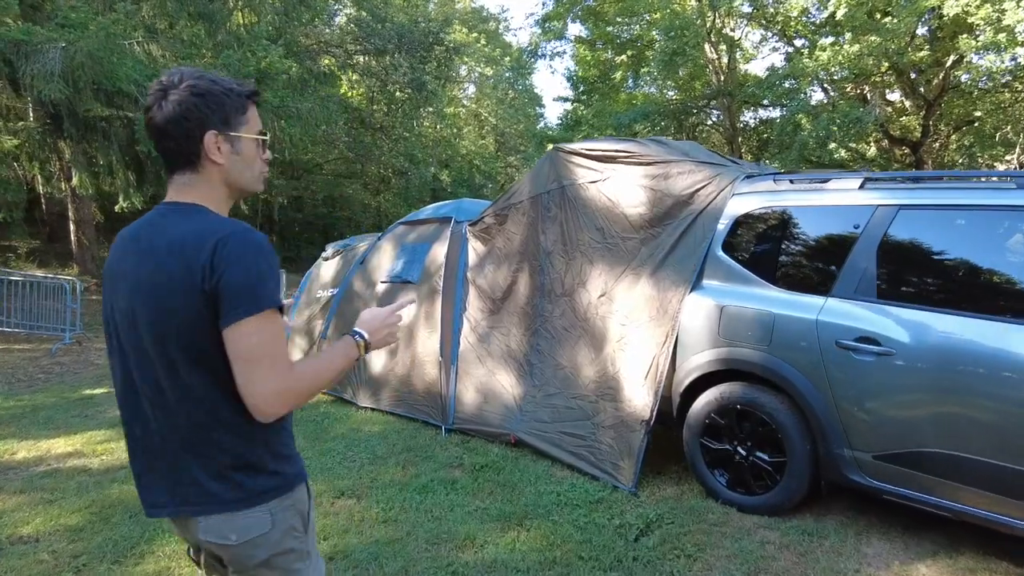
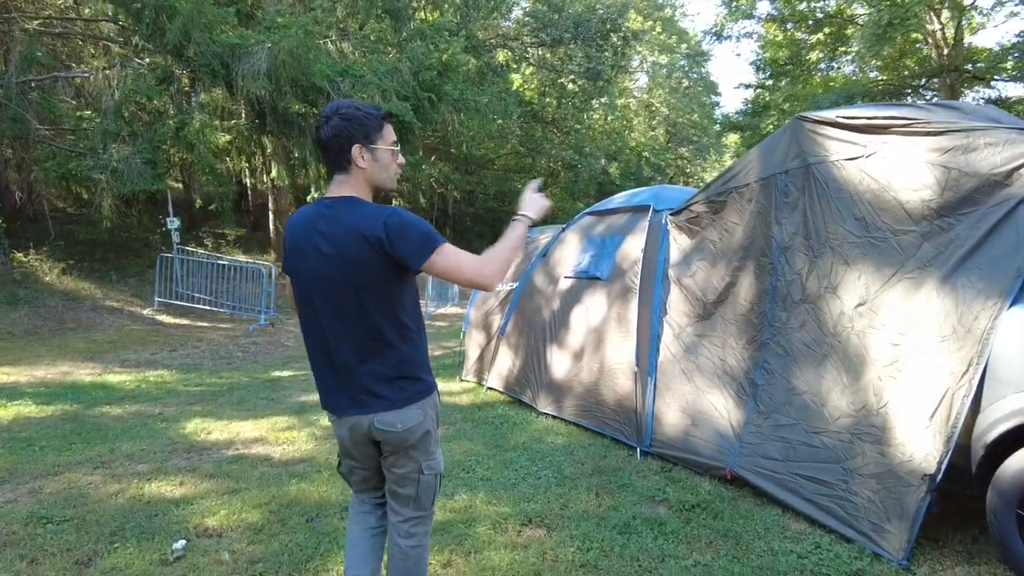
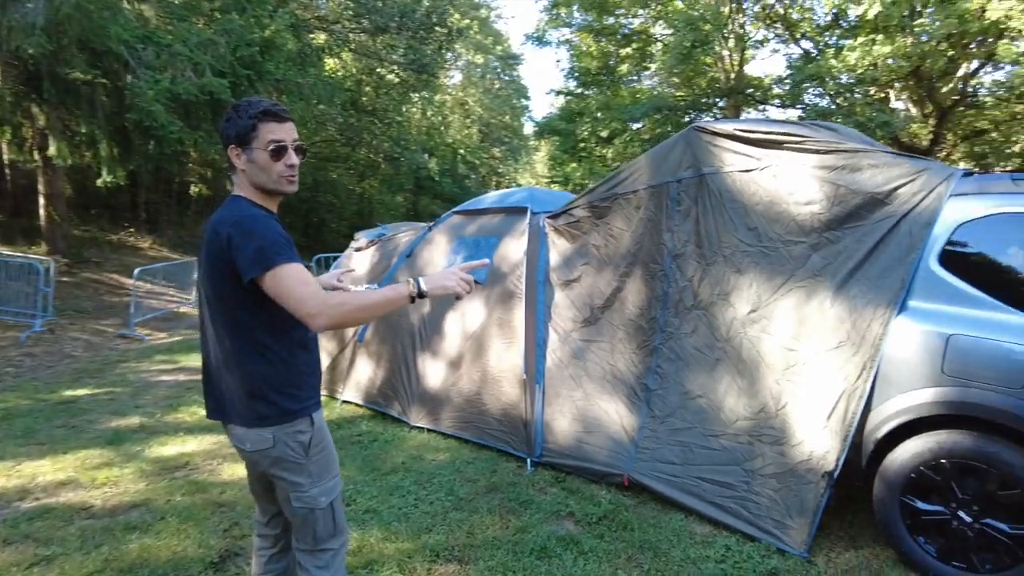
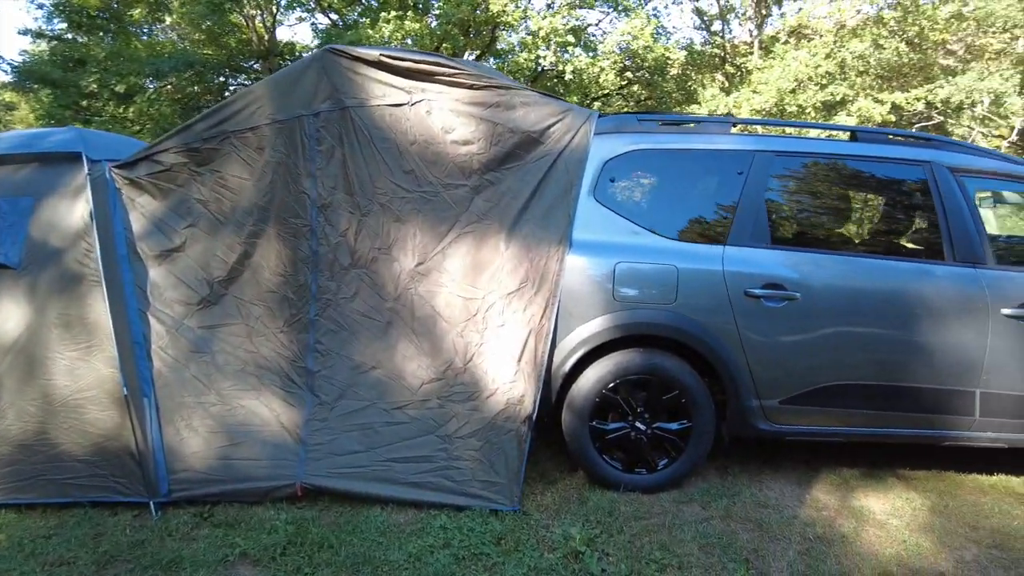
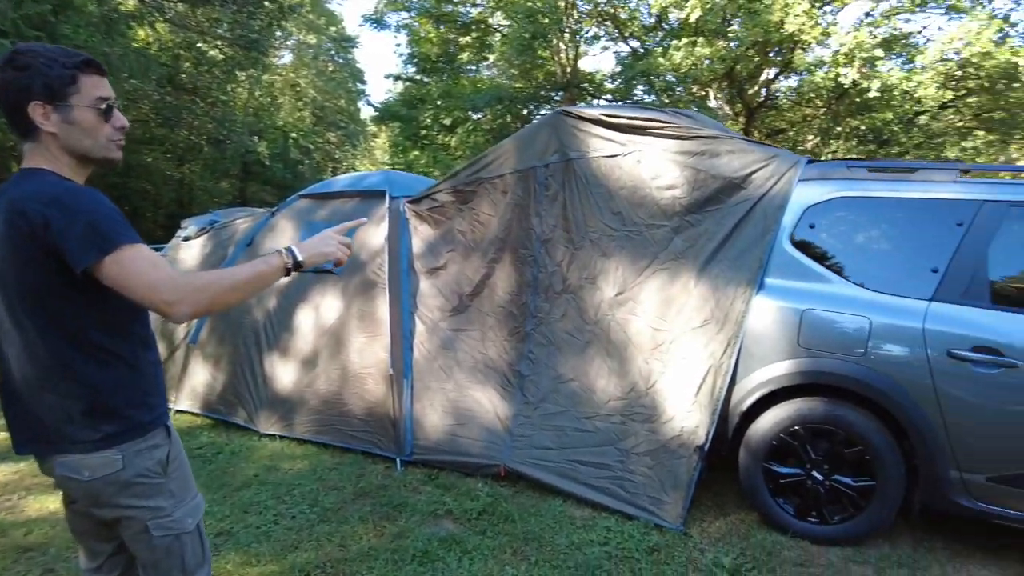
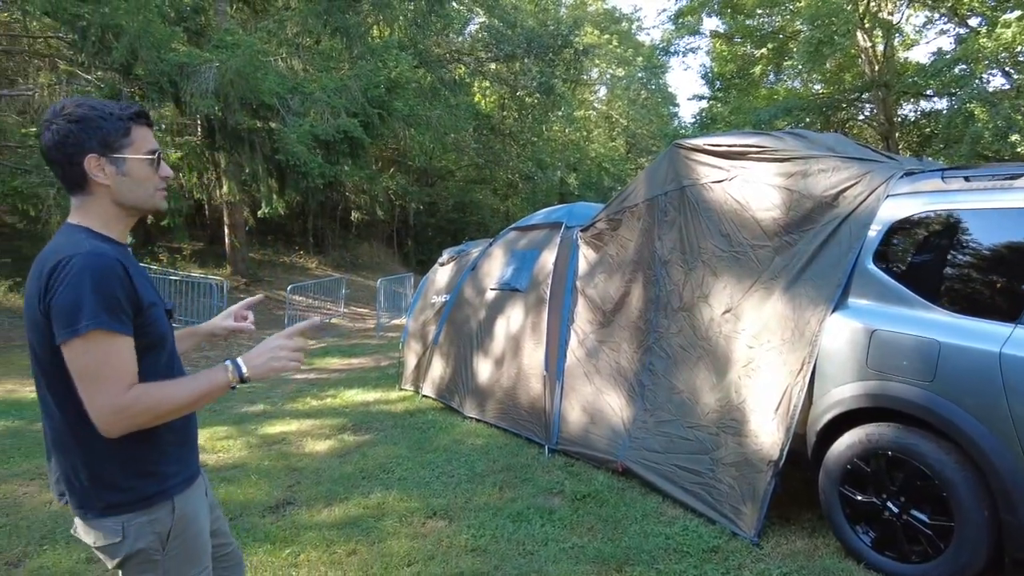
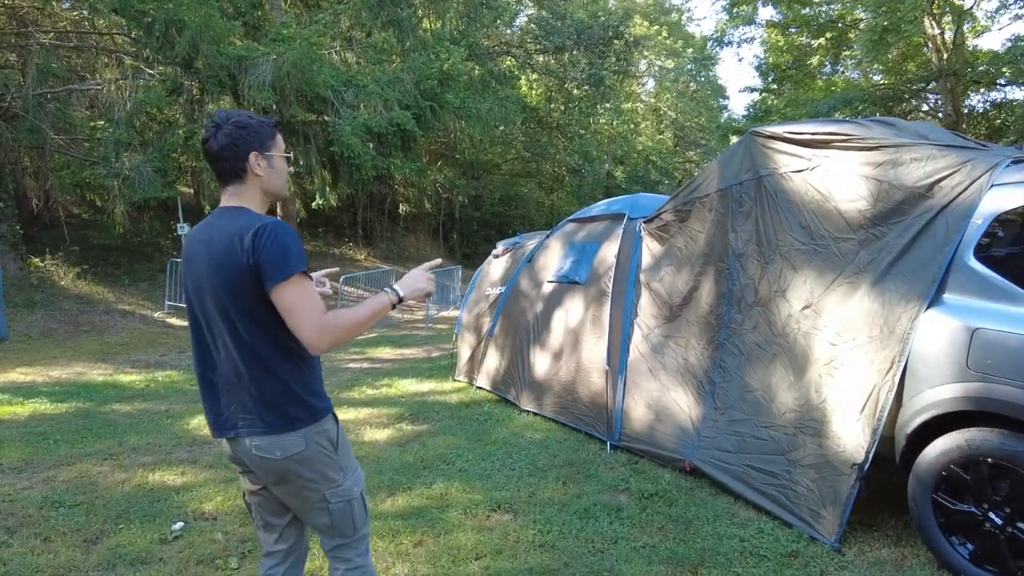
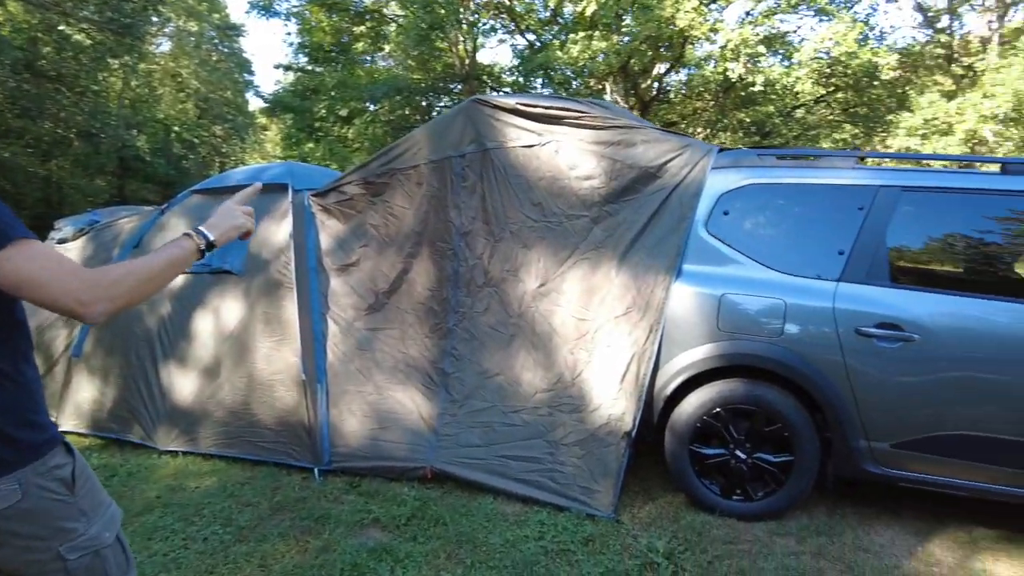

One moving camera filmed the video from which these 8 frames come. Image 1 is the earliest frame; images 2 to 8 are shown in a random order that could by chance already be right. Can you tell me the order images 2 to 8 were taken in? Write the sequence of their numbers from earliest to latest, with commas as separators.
6, 7, 2, 3, 5, 8, 4
